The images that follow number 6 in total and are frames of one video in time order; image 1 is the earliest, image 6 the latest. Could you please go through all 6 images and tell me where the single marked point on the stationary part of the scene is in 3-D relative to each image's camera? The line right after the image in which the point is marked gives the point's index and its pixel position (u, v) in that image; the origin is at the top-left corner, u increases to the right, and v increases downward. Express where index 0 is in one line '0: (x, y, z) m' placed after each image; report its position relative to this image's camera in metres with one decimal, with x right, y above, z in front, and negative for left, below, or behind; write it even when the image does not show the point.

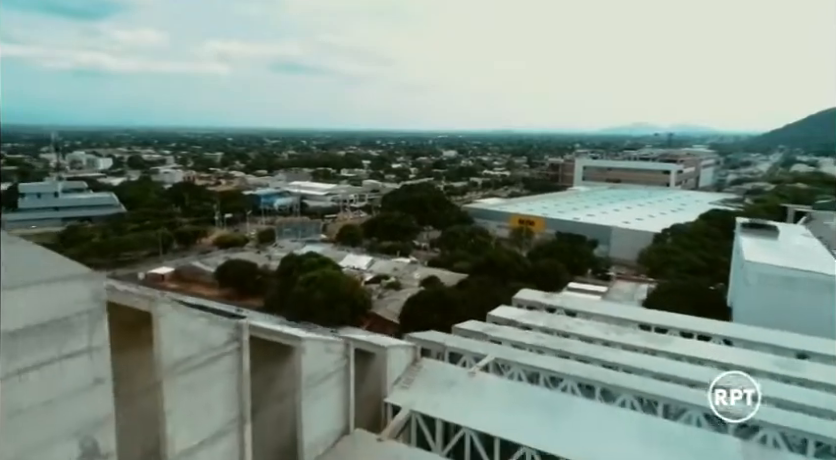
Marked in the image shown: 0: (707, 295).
0: (+6.4, -1.5, +12.9) m
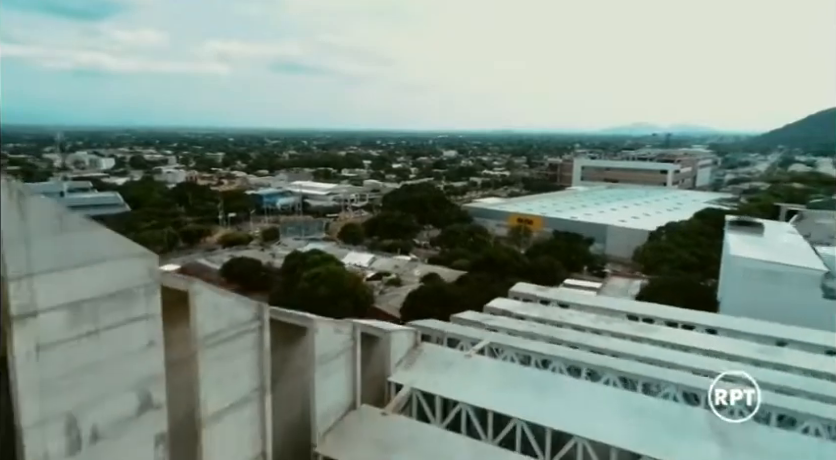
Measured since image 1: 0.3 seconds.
0: (+6.4, -1.4, +13.3) m
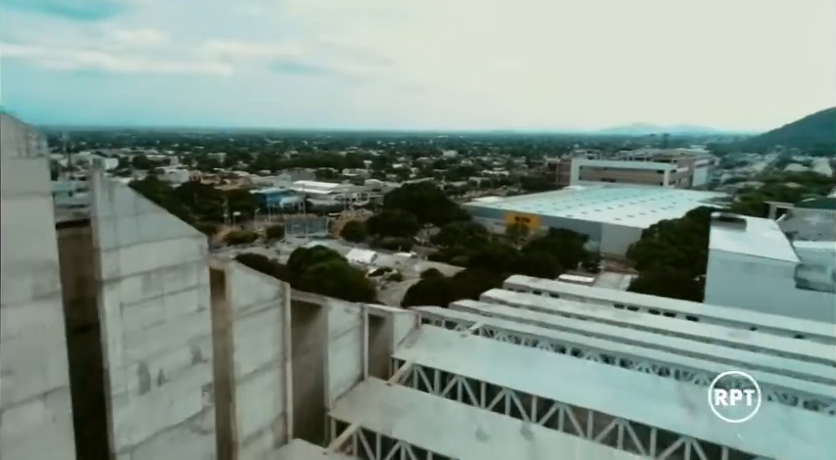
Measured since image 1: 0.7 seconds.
0: (+6.4, -1.3, +14.0) m
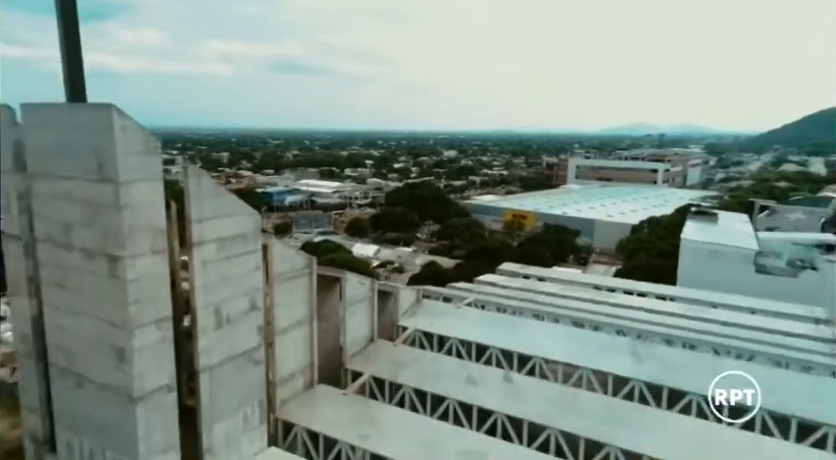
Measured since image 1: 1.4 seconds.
0: (+6.4, -1.1, +15.2) m
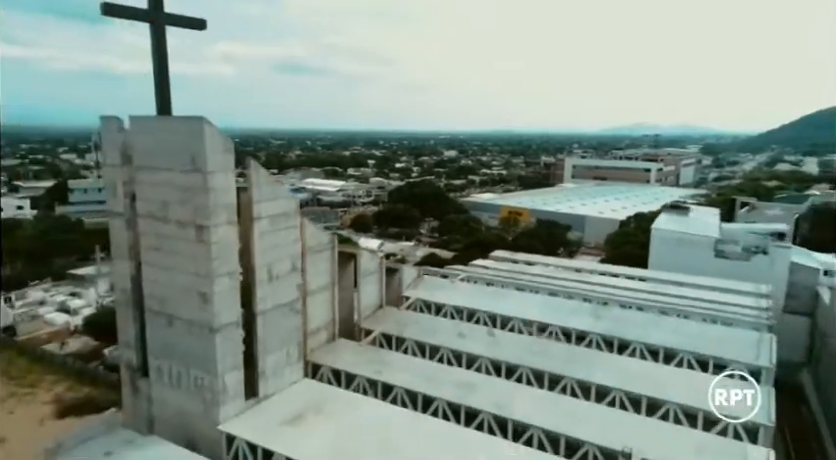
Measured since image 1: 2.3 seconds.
0: (+6.5, -0.9, +16.7) m
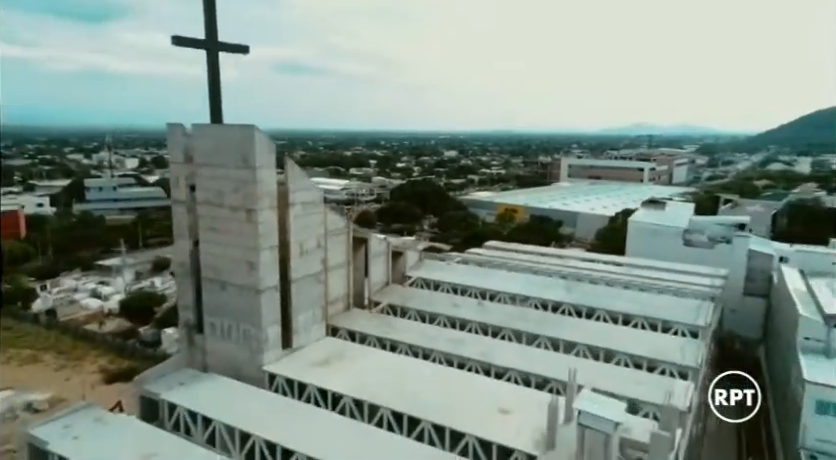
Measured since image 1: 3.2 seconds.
0: (+6.5, -0.7, +18.2) m
